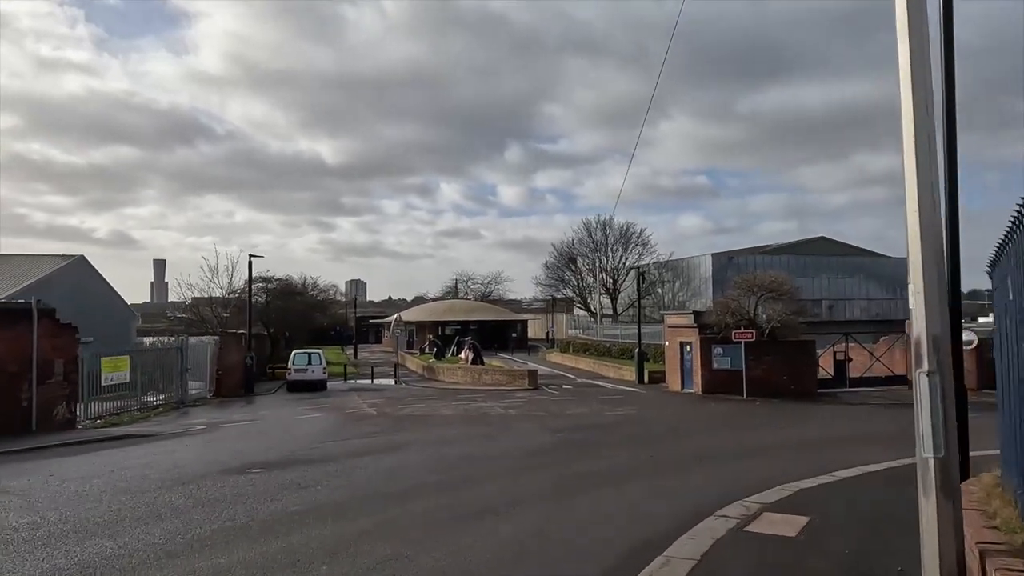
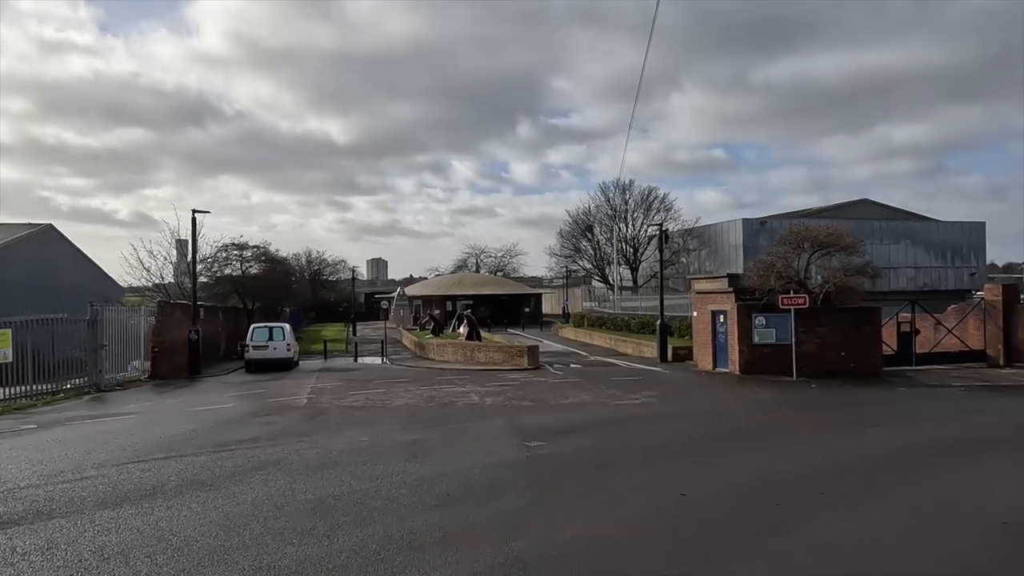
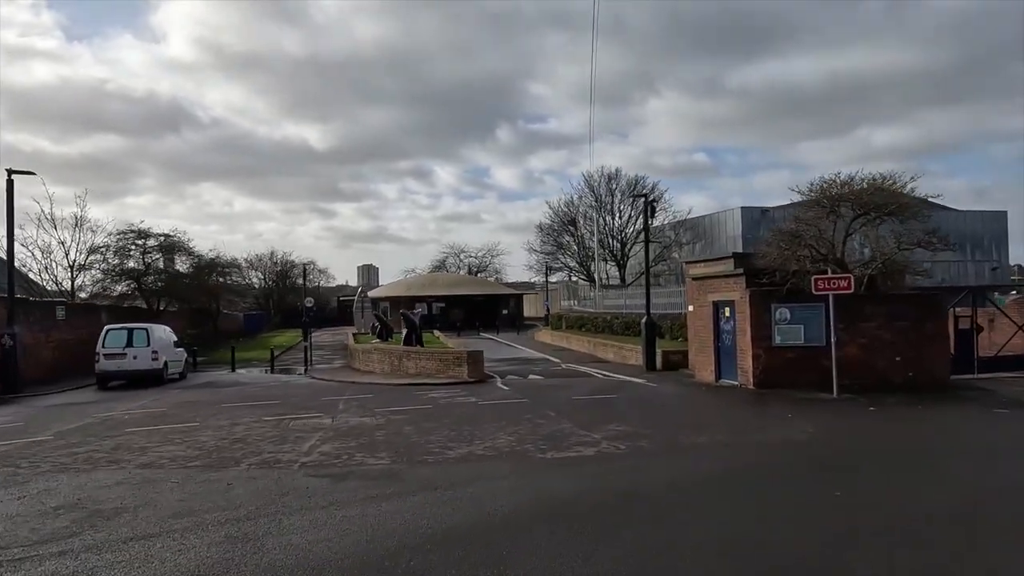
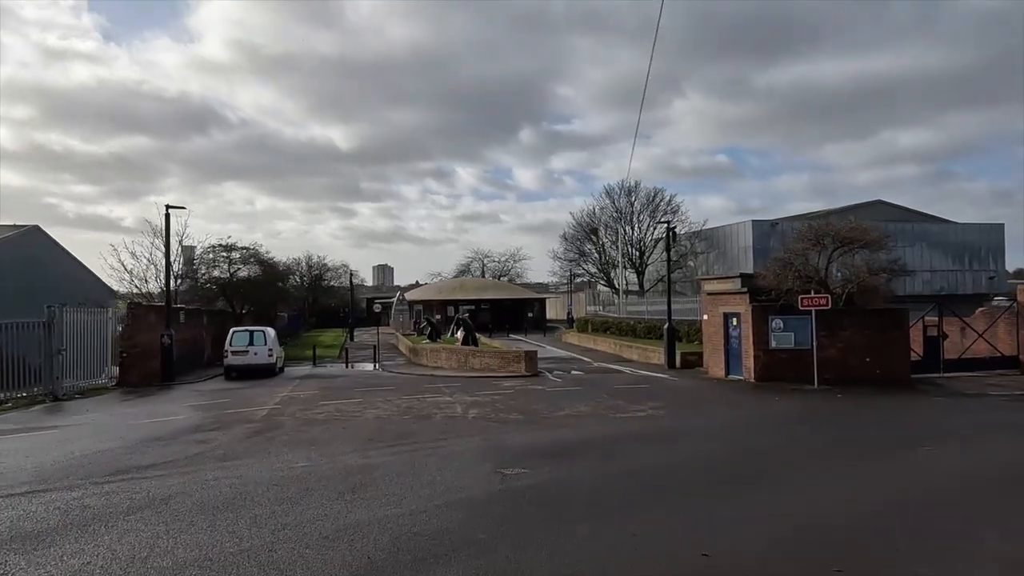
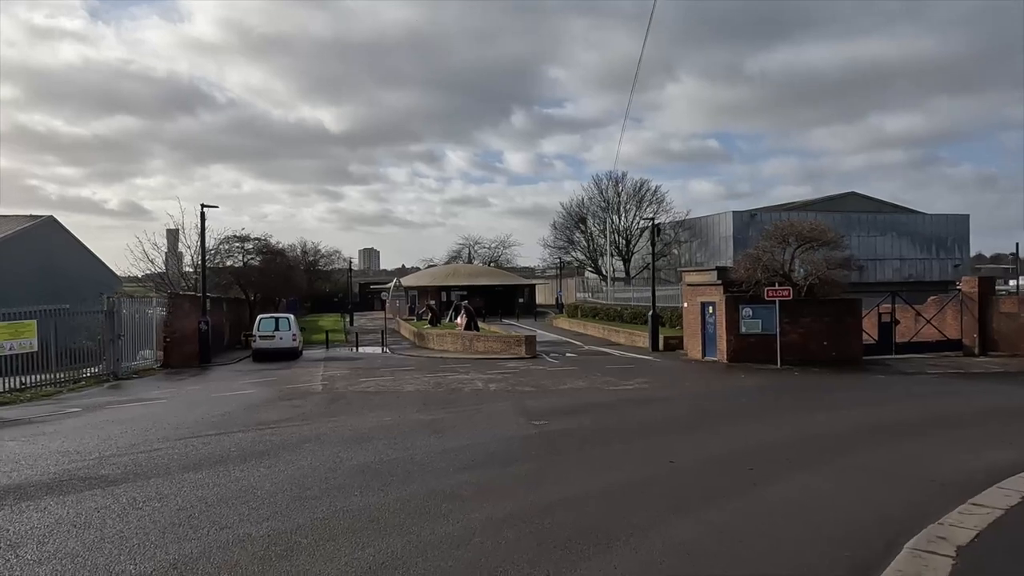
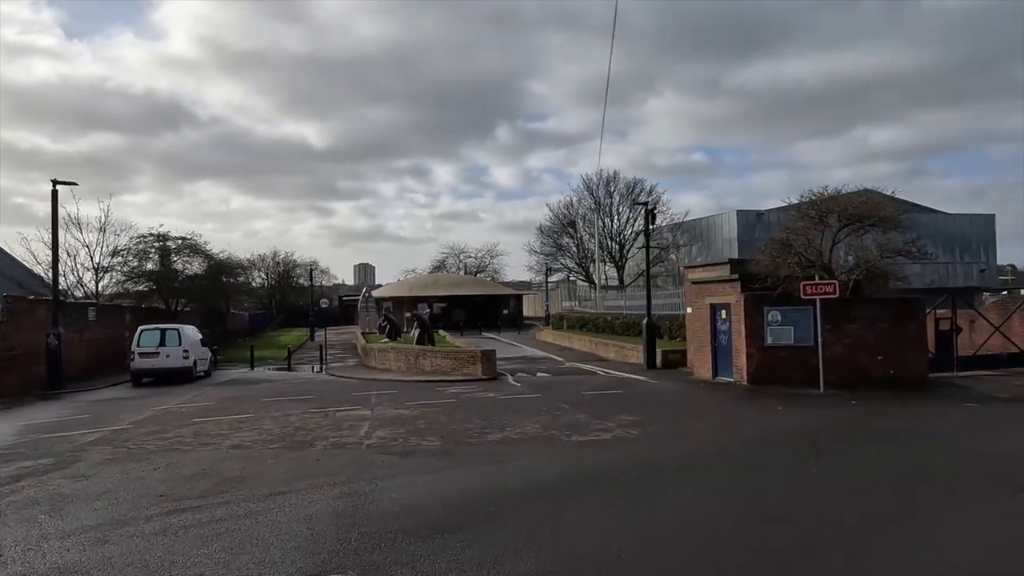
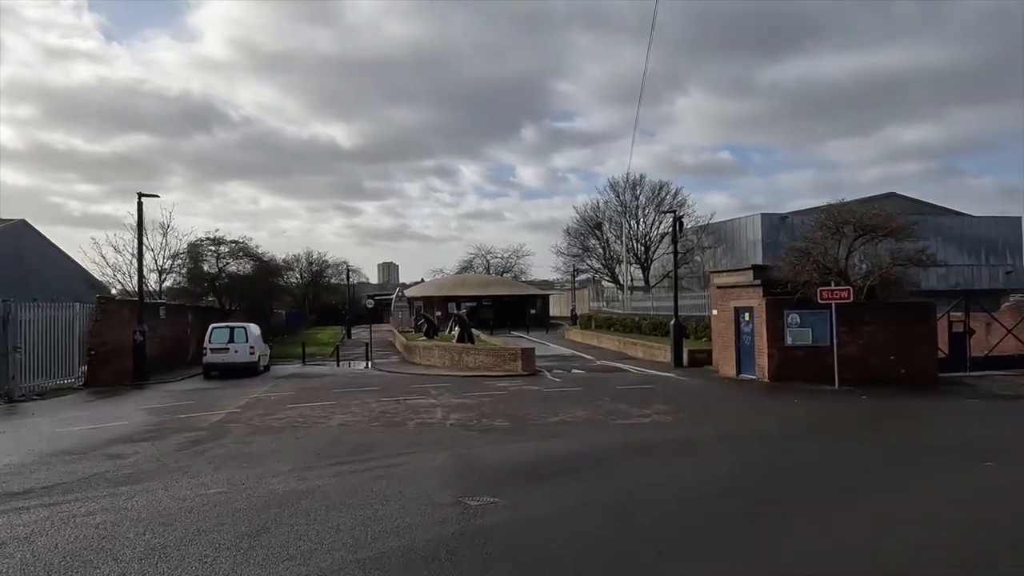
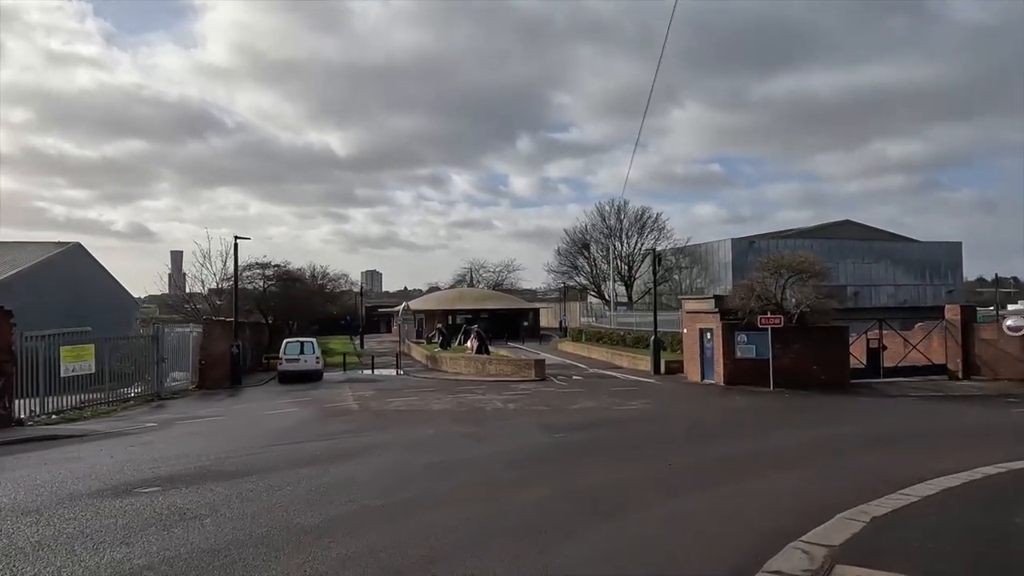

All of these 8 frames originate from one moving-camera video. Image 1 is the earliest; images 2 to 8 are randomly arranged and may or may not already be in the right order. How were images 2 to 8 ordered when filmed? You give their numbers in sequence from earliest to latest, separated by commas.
8, 5, 2, 4, 7, 6, 3
